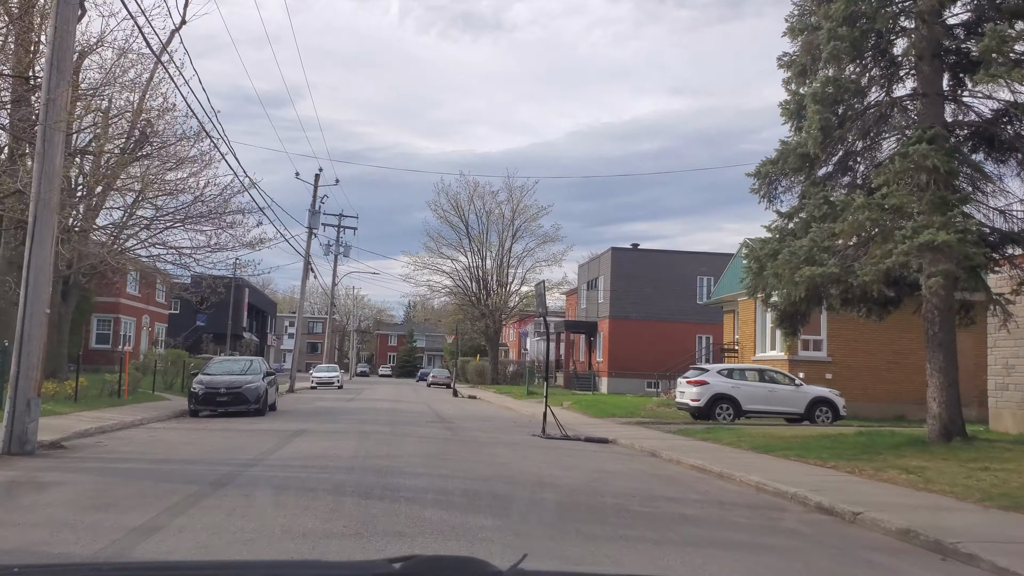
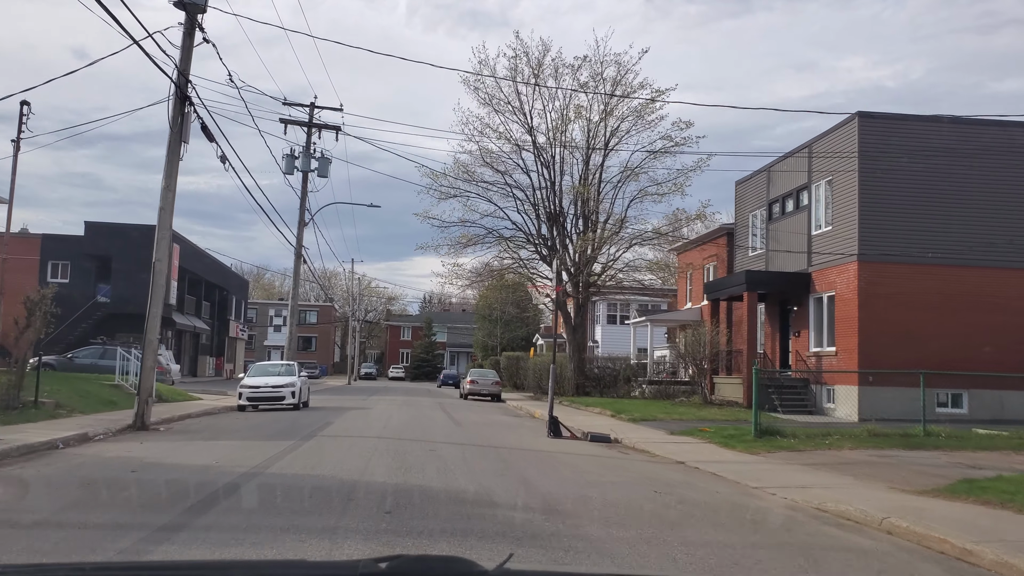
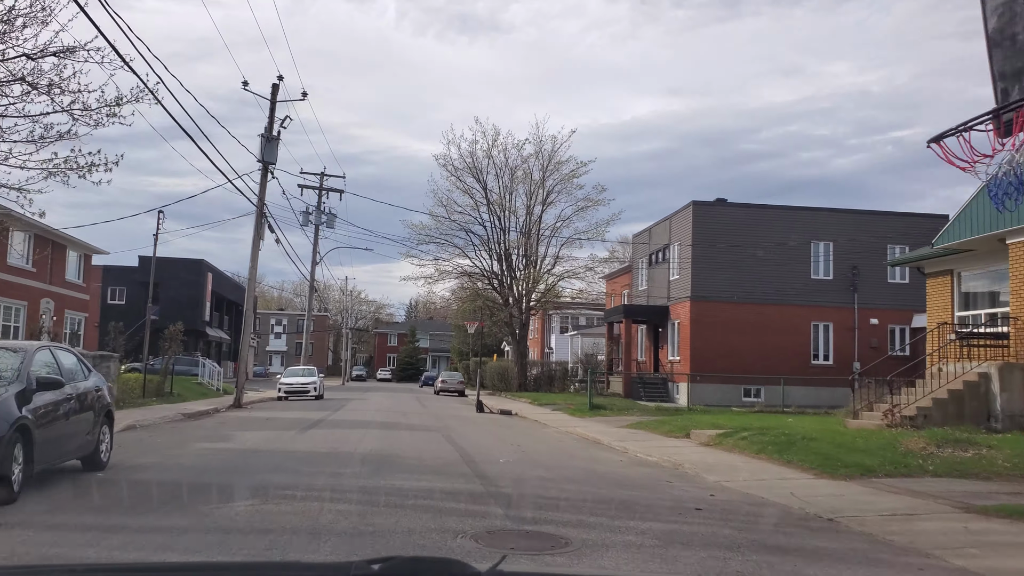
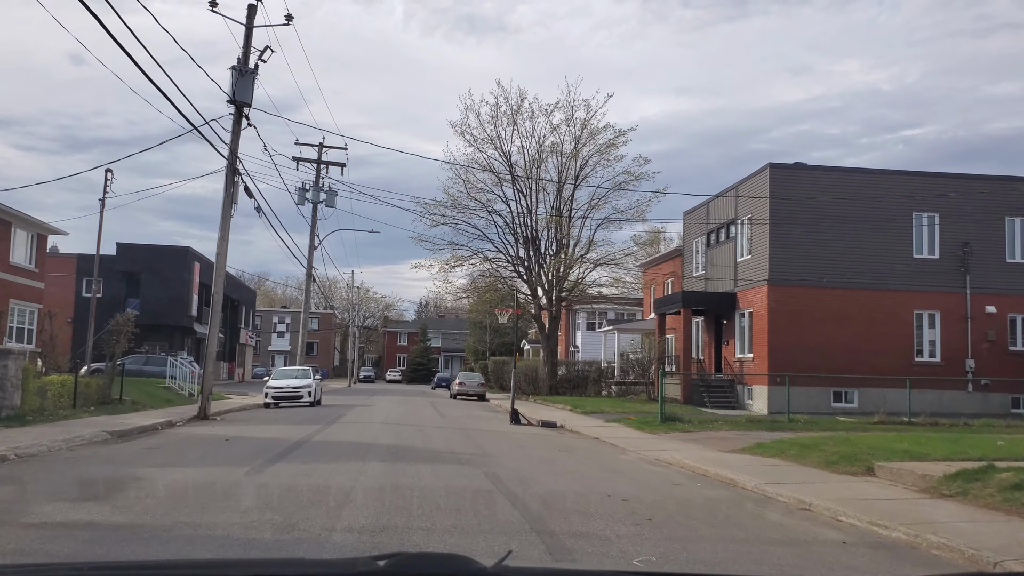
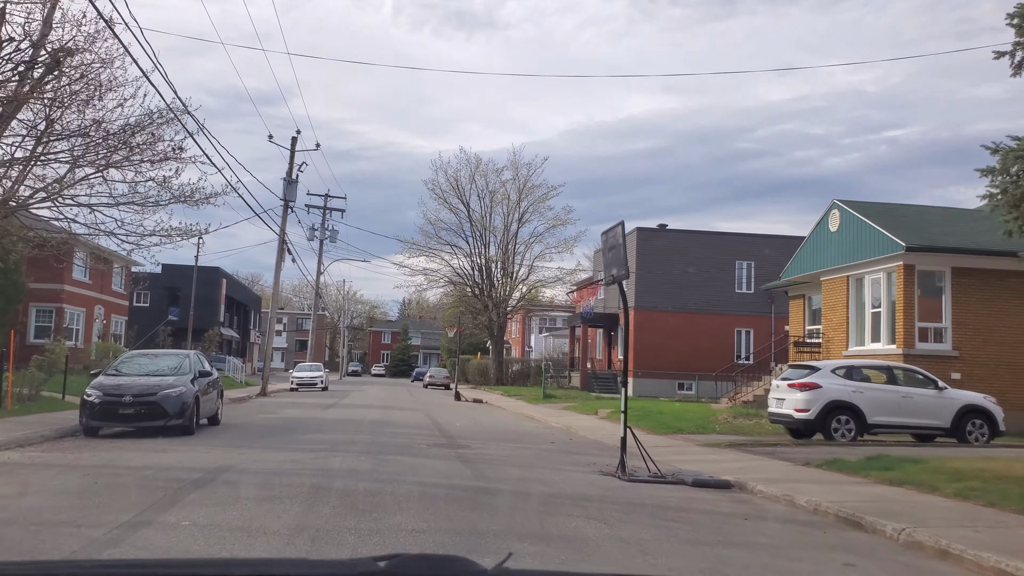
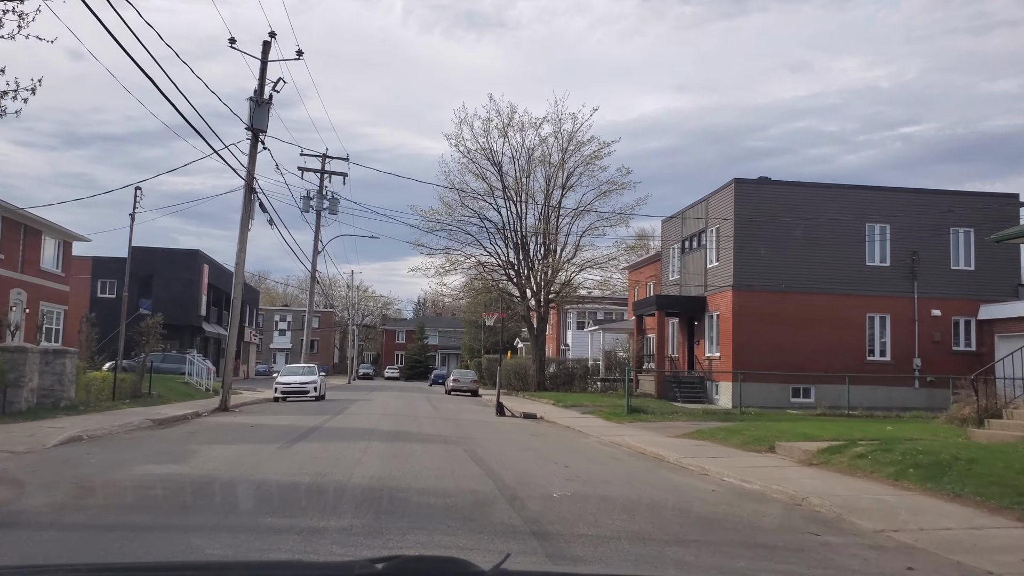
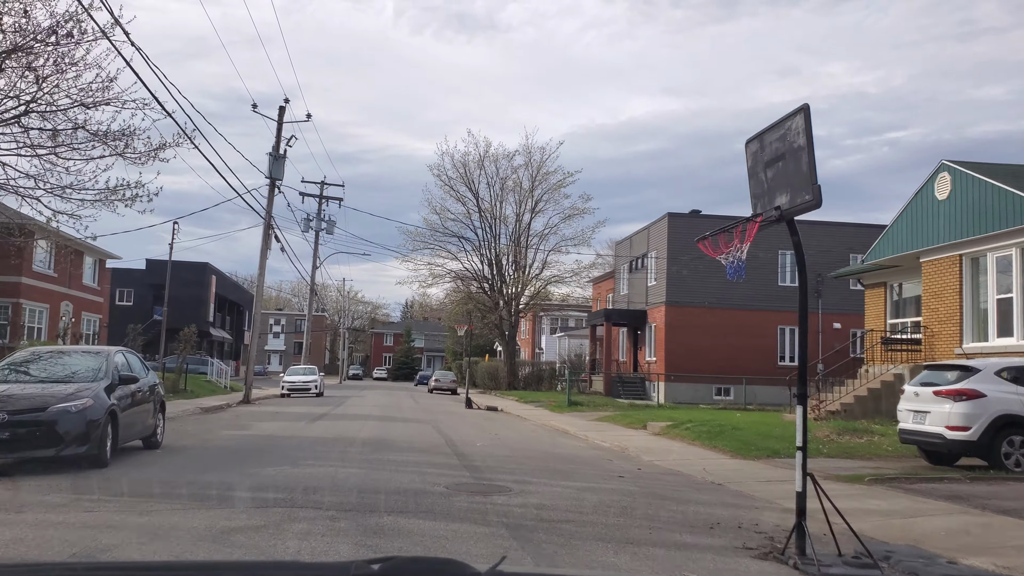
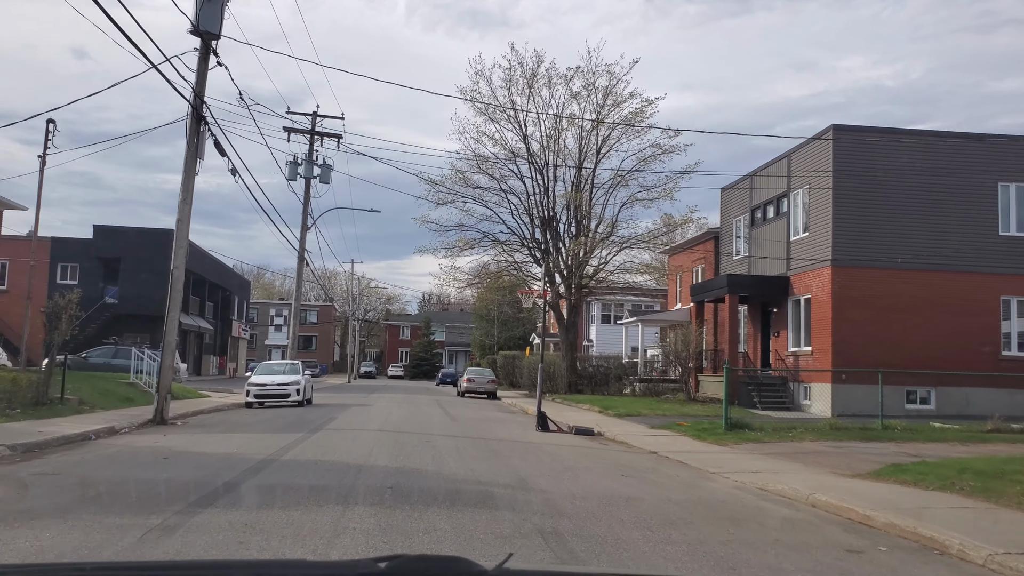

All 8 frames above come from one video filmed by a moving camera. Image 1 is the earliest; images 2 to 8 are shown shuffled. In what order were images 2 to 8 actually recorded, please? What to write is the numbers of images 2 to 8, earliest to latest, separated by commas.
5, 7, 3, 6, 4, 8, 2
